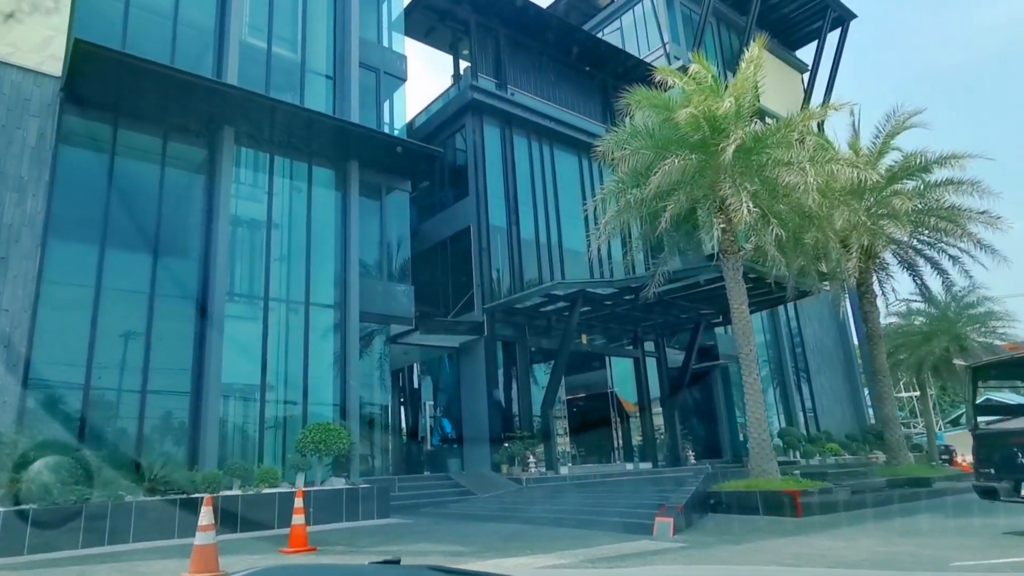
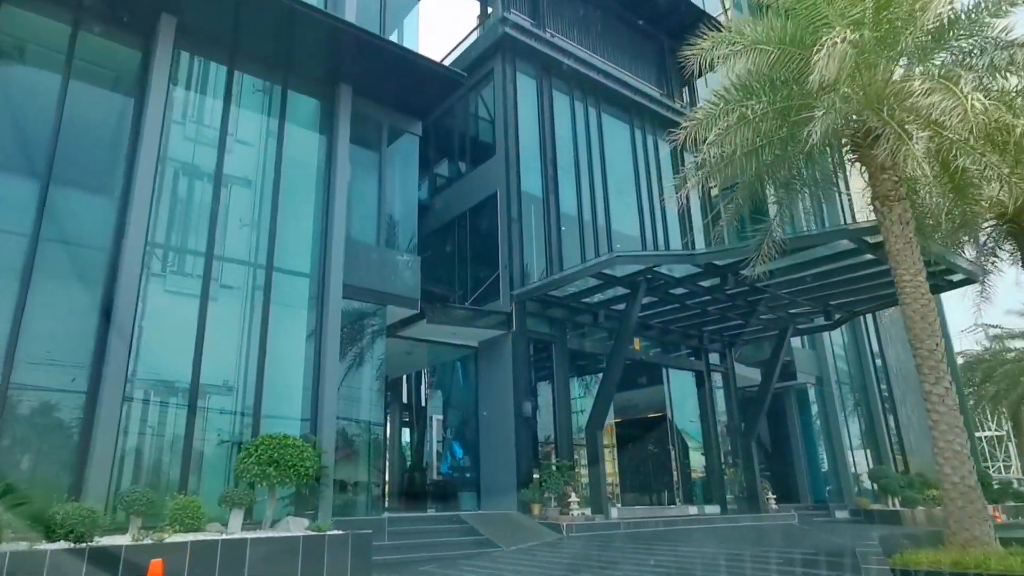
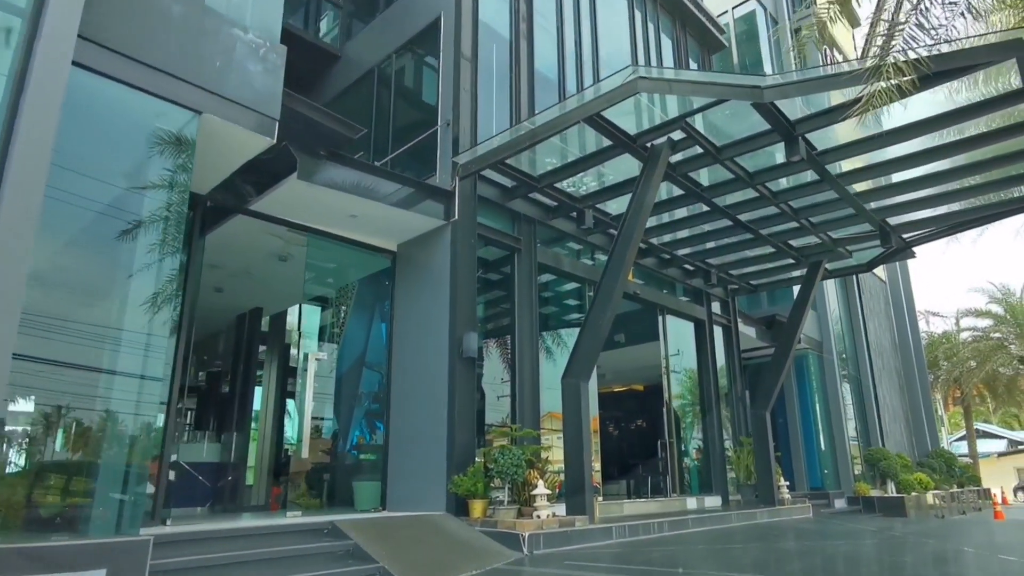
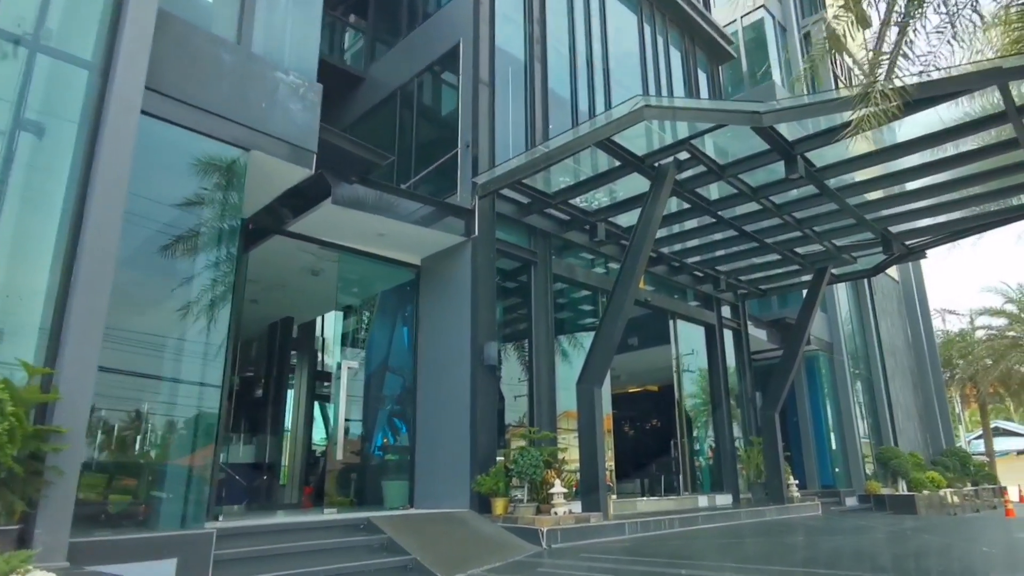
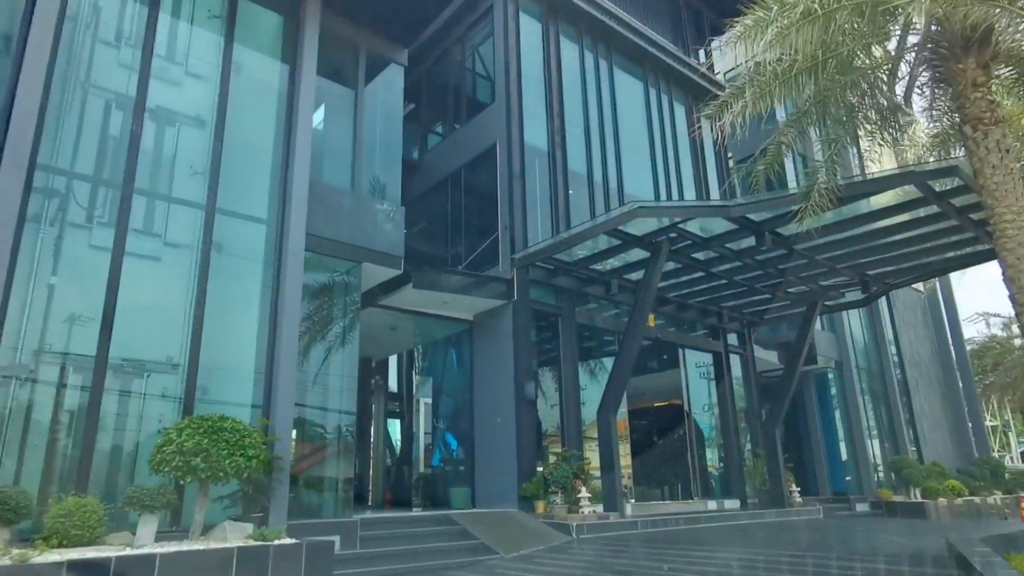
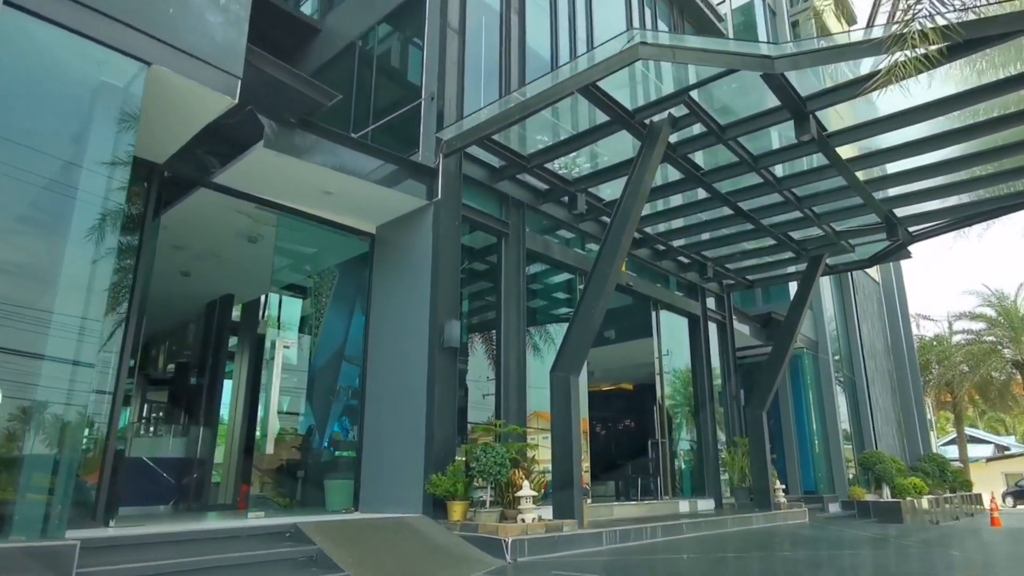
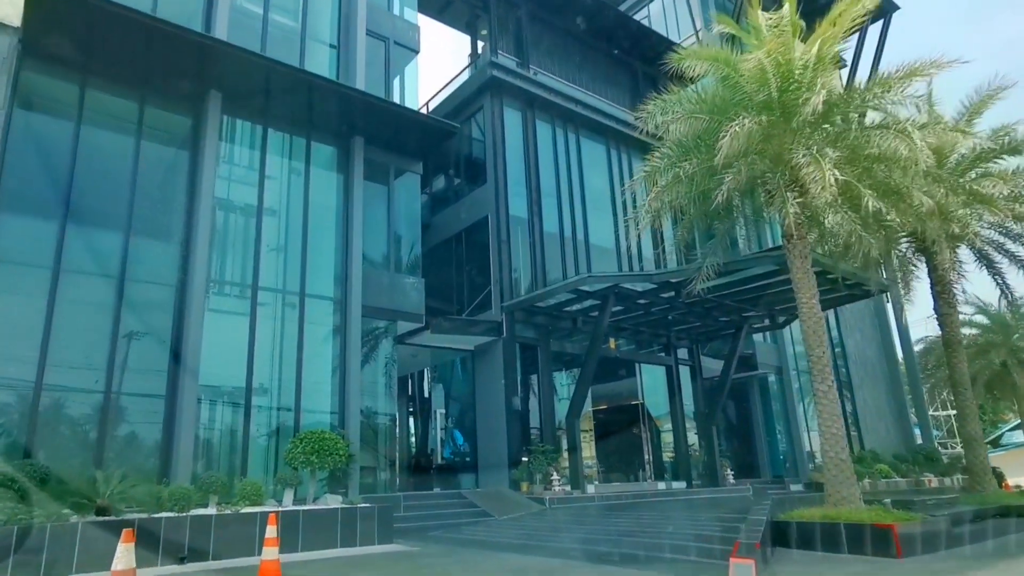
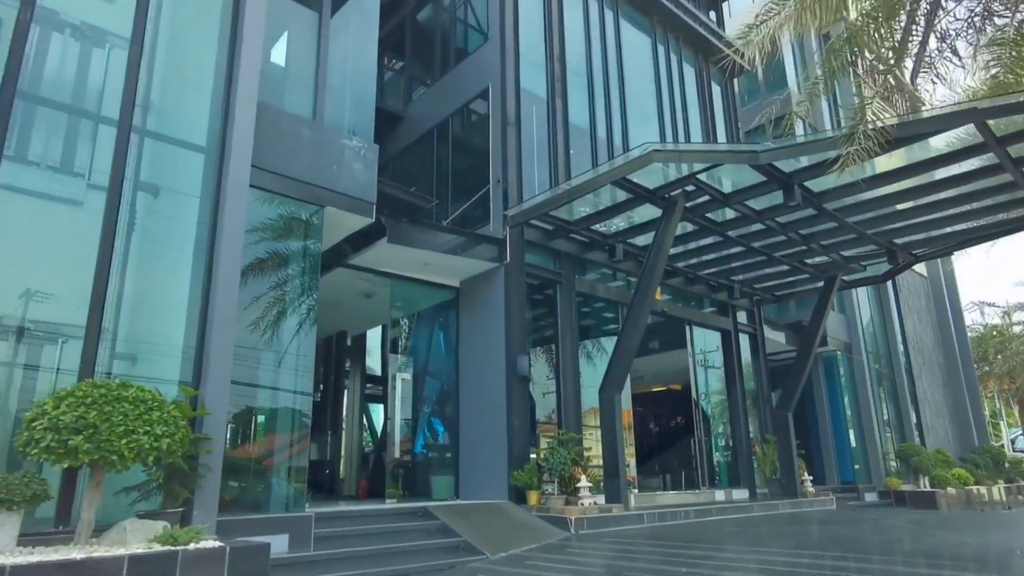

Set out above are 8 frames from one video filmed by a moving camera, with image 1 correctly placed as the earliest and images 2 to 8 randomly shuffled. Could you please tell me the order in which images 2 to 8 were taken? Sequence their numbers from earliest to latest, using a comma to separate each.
7, 2, 5, 8, 4, 3, 6
